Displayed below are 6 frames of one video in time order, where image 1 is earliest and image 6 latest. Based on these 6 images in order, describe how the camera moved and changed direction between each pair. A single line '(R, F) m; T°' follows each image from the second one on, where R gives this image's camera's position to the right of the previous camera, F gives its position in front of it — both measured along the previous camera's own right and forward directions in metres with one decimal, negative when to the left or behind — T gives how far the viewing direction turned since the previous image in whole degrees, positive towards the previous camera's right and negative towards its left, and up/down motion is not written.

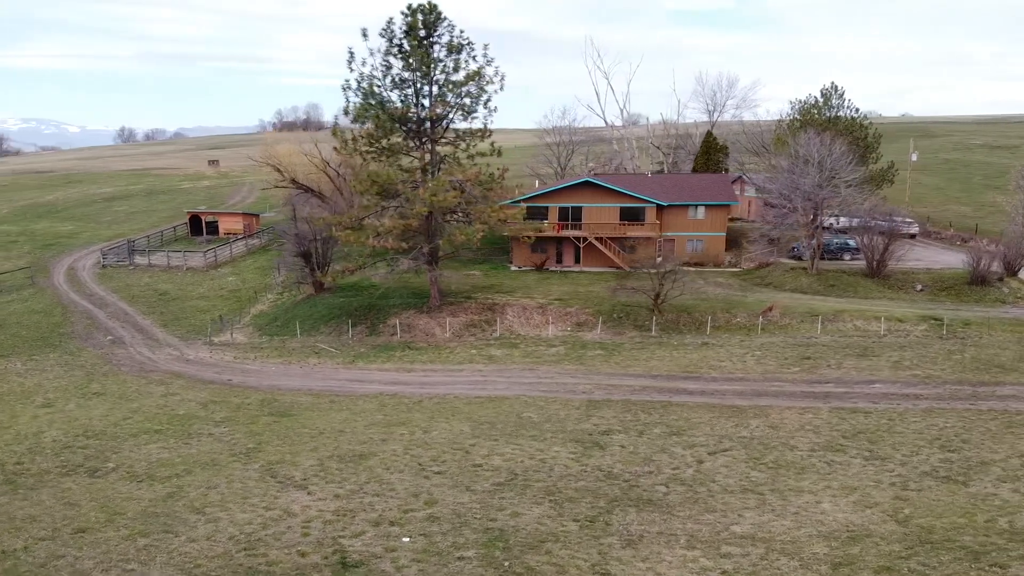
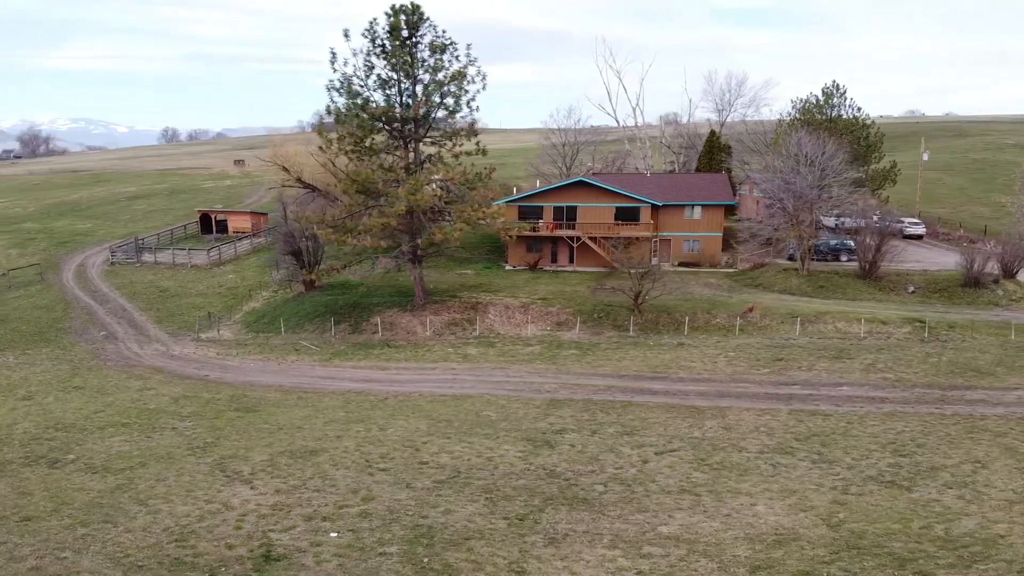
(+2.1, 0.0) m; -2°
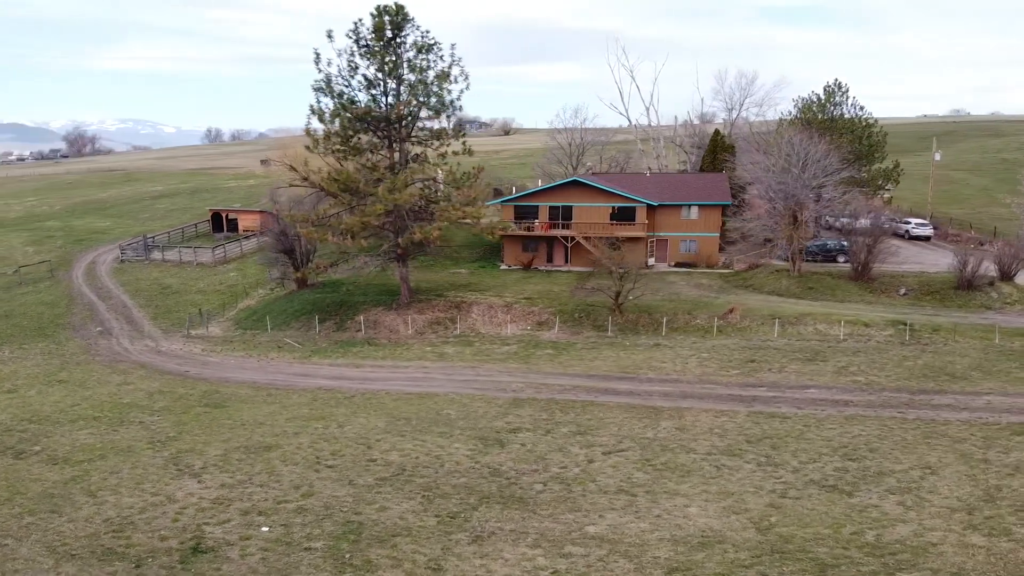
(+2.1, 0.0) m; -2°
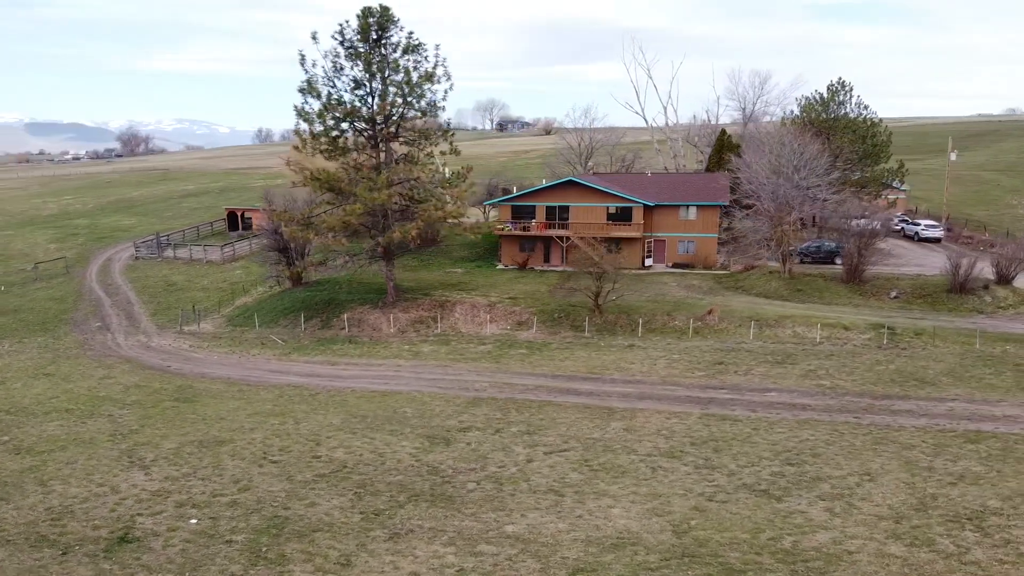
(+2.4, 0.0) m; -3°
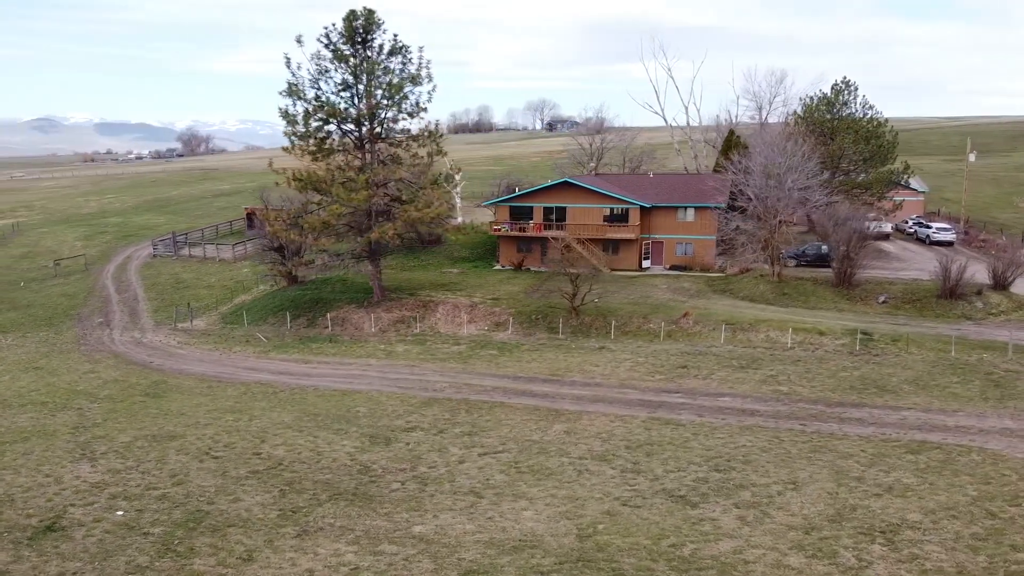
(+2.8, 0.0) m; -3°
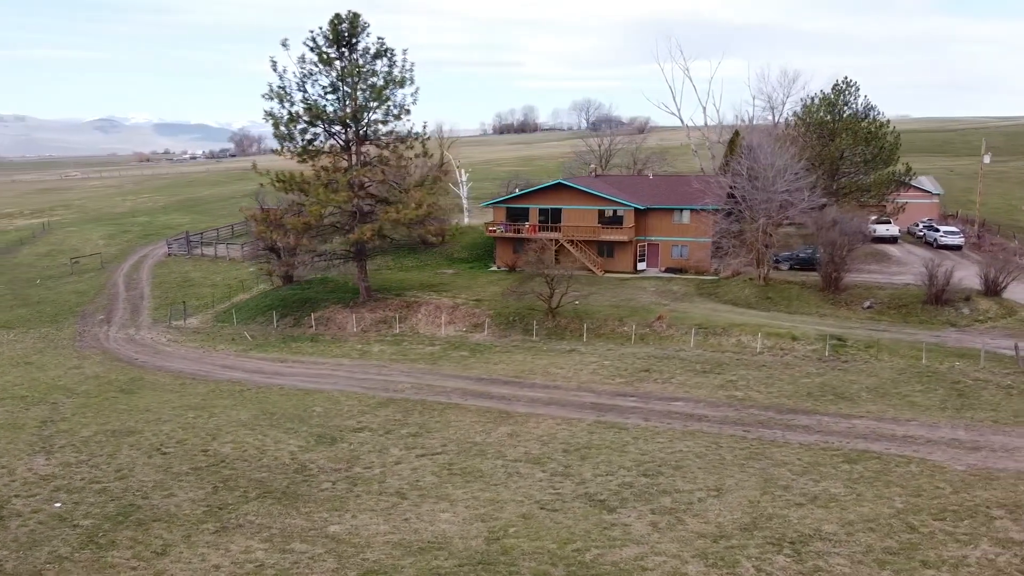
(+2.6, 0.0) m; -3°
